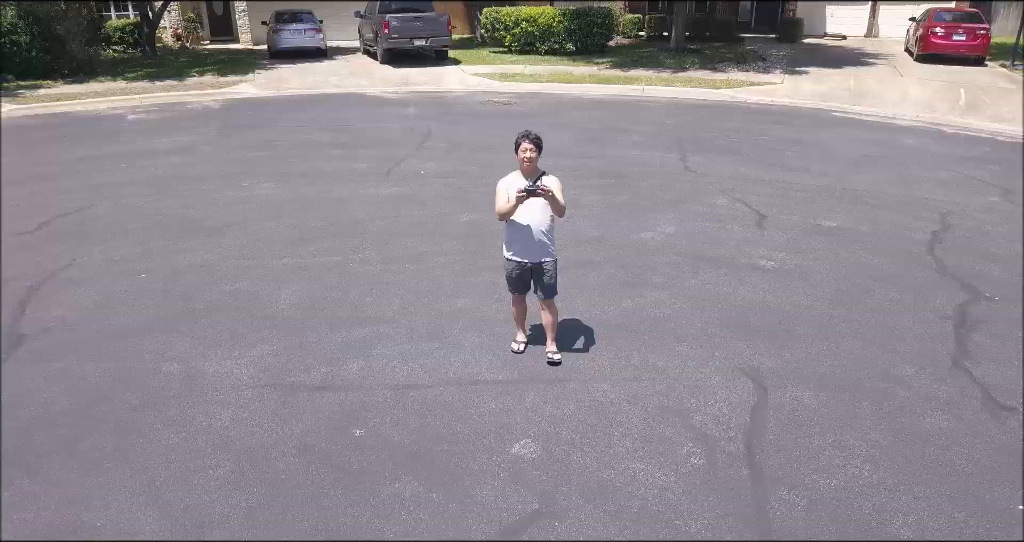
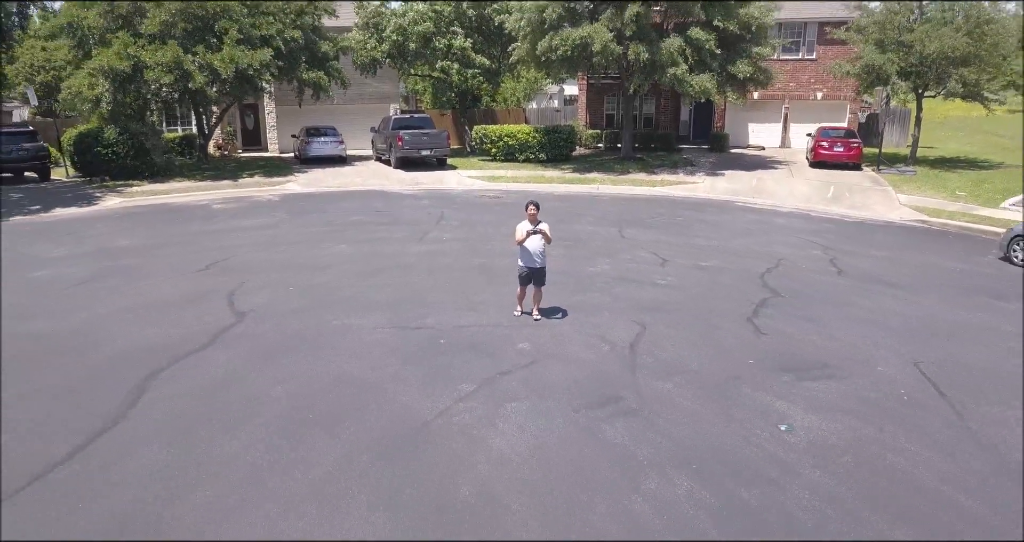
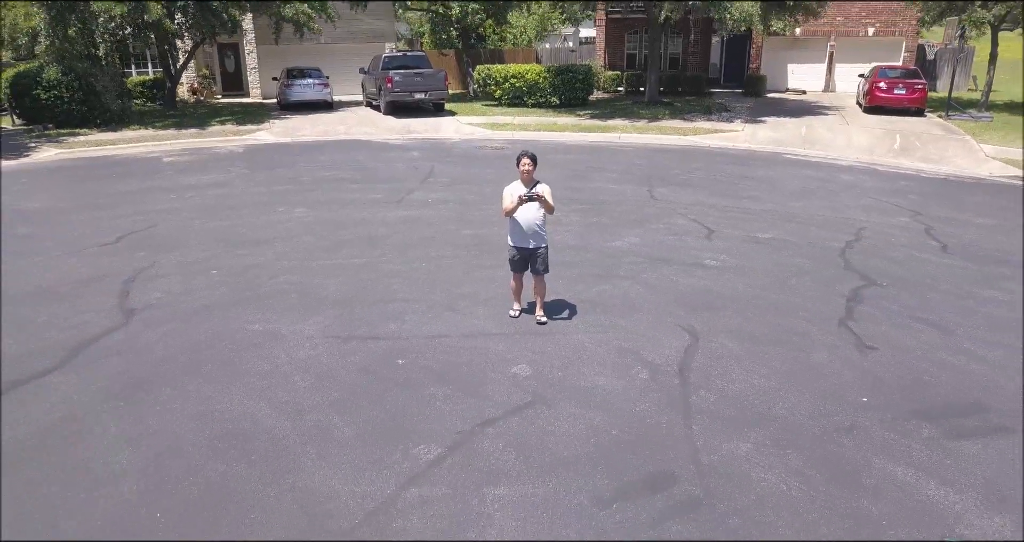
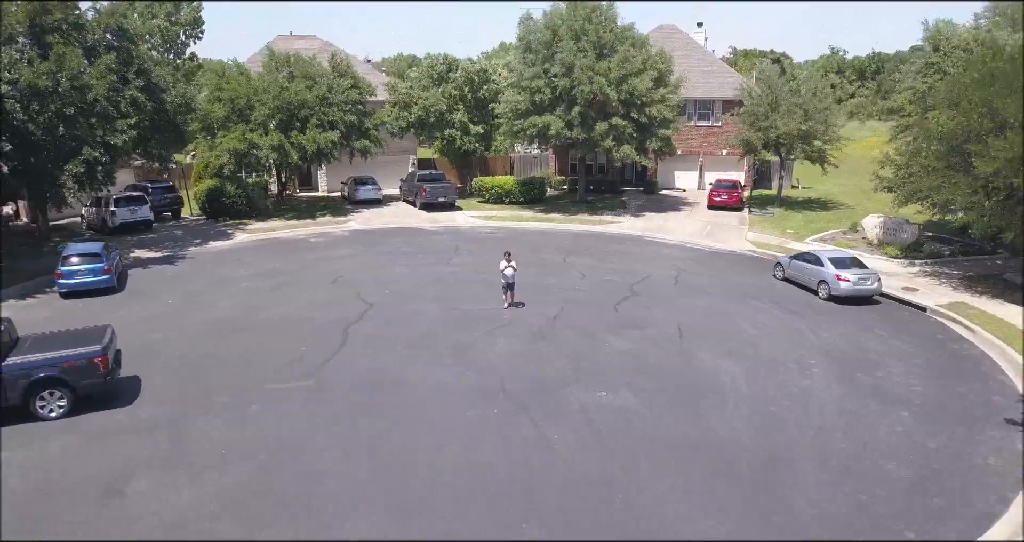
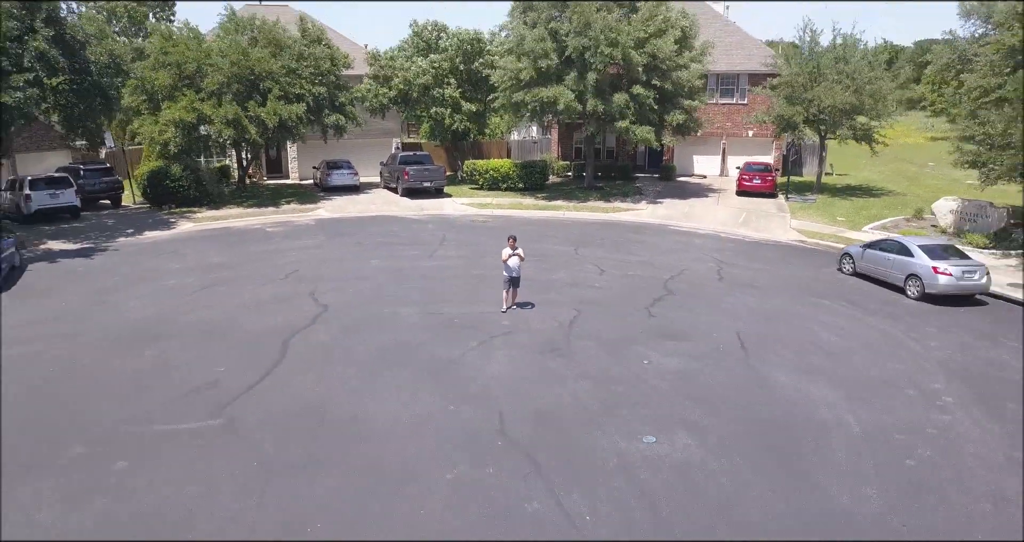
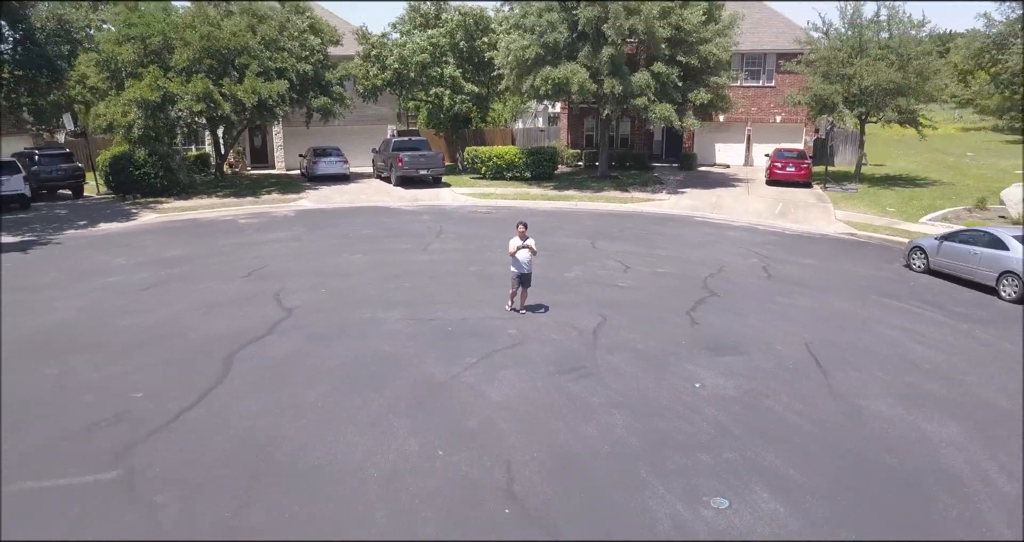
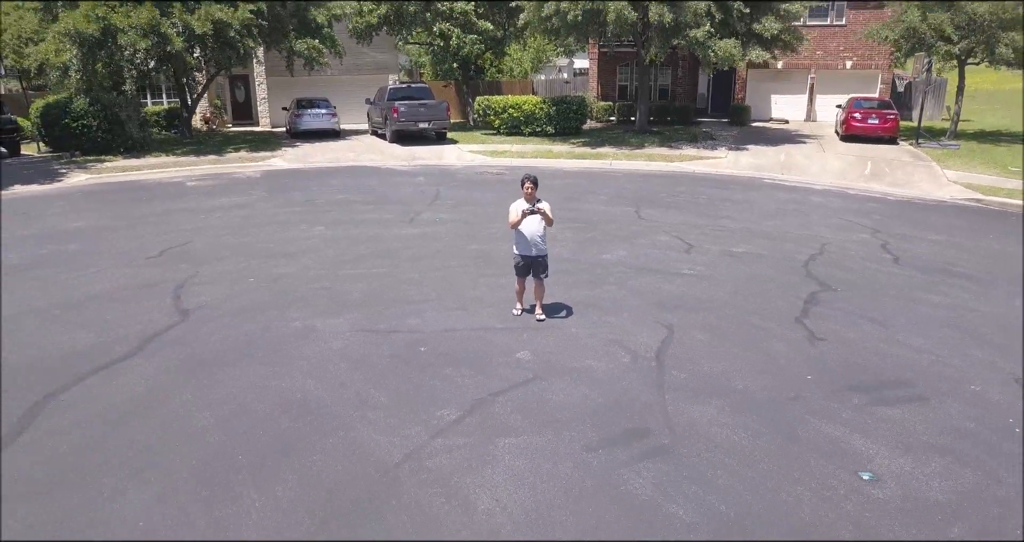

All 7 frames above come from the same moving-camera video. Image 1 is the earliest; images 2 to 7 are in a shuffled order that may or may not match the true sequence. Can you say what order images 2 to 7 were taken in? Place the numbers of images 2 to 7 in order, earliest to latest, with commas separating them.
3, 7, 2, 6, 5, 4
